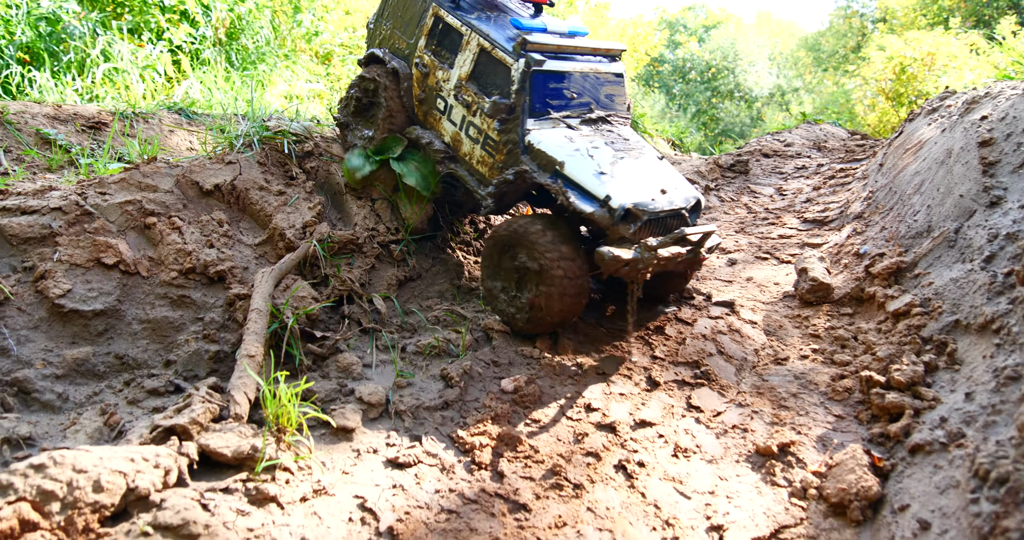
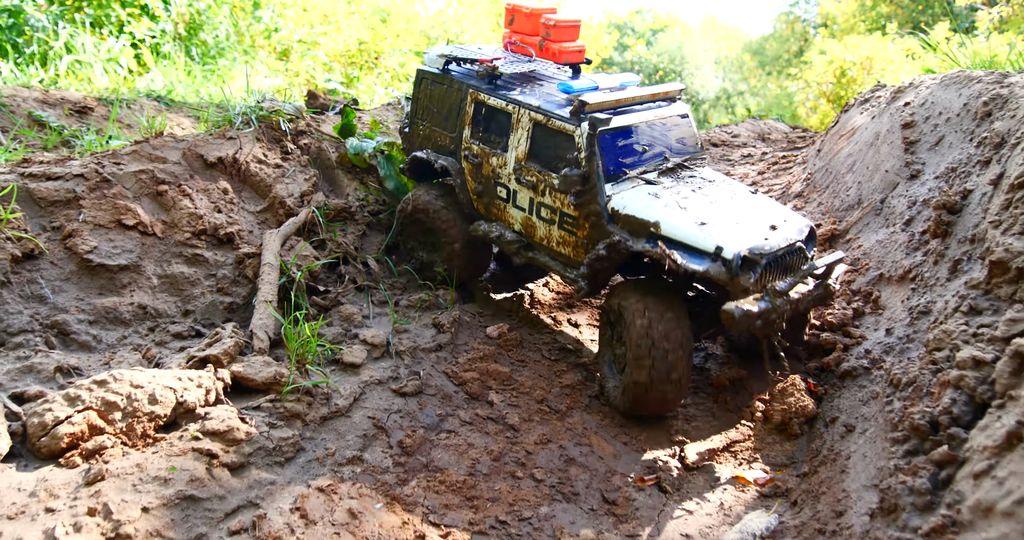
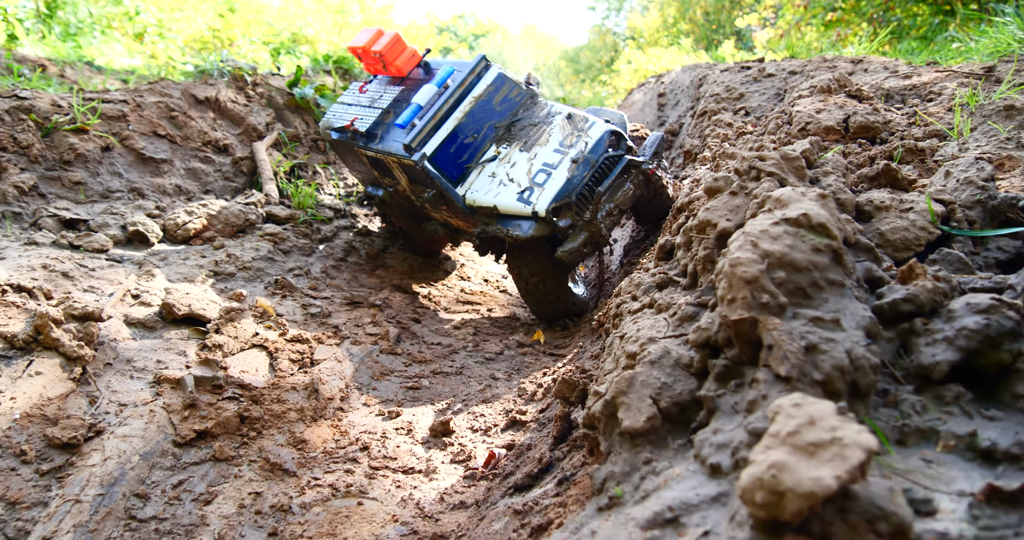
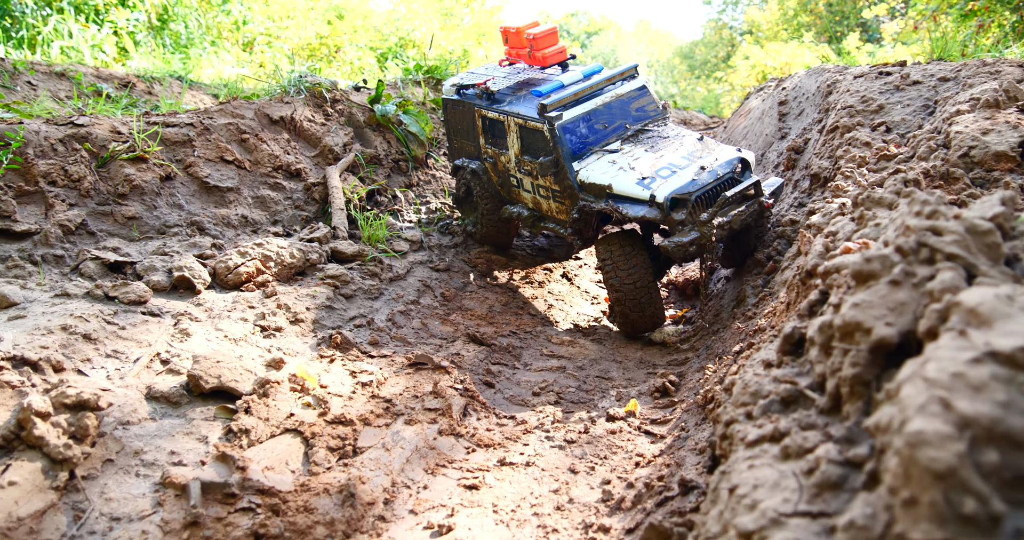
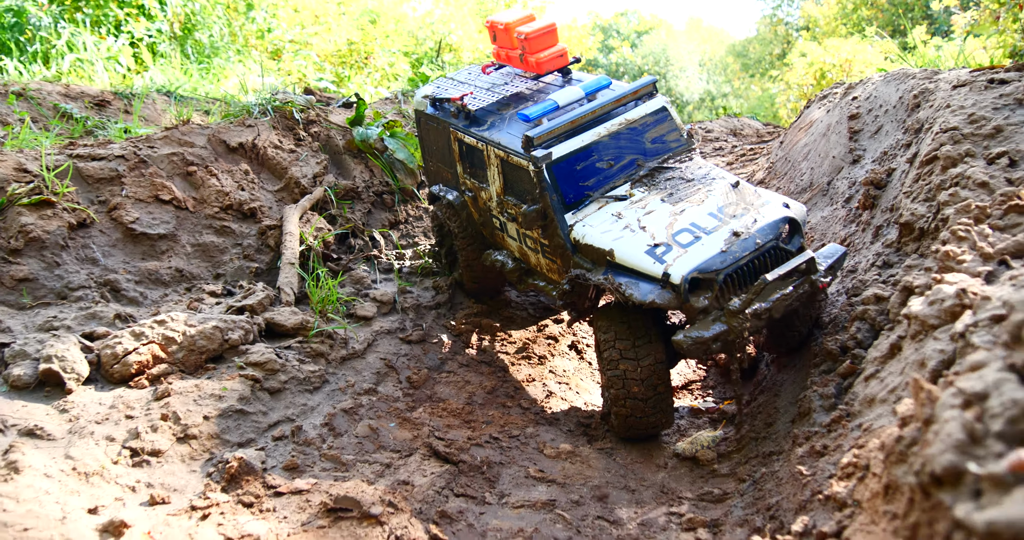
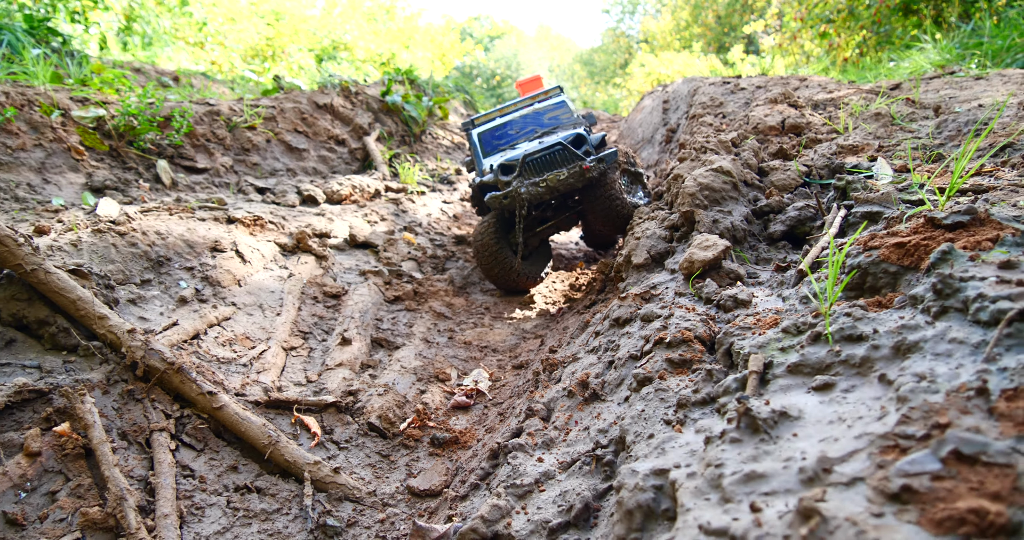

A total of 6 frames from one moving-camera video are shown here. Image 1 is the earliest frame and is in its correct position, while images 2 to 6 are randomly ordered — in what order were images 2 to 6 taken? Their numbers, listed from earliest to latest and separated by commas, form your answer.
2, 5, 4, 3, 6
